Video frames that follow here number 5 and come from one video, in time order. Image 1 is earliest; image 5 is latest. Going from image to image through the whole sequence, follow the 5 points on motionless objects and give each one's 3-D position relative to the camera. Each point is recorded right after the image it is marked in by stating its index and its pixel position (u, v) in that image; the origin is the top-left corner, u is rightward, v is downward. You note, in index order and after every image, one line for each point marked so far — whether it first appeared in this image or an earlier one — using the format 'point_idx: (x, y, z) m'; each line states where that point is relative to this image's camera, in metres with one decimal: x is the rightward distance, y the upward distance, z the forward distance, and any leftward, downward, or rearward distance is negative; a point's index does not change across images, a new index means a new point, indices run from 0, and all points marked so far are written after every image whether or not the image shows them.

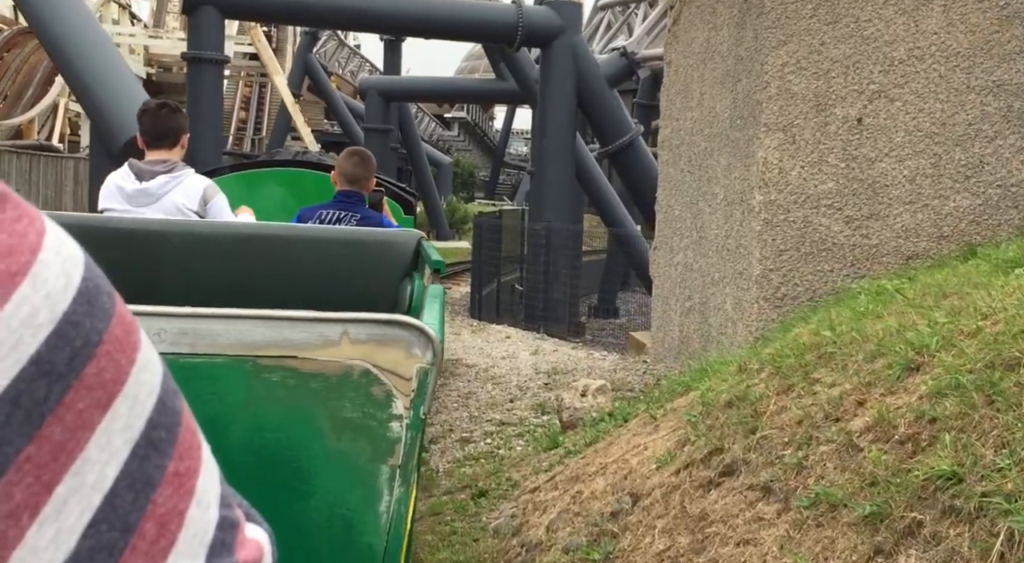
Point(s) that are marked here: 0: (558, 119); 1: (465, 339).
0: (+0.5, +1.8, +10.9) m
1: (-0.4, -0.5, +9.0) m
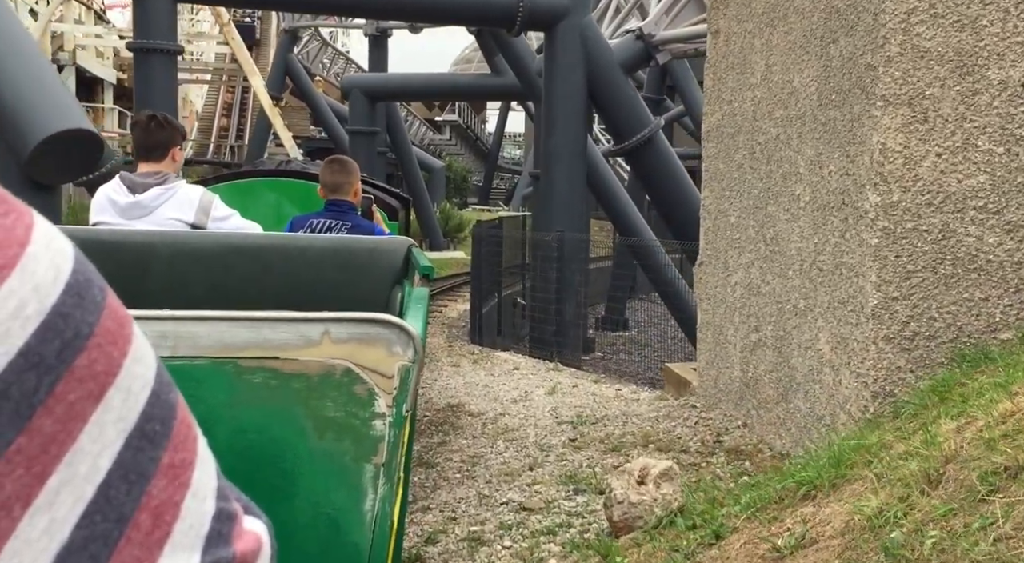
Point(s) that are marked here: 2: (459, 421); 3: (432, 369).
0: (+0.5, +1.6, +9.6) m
1: (-0.4, -0.7, +7.6) m
2: (-0.3, -0.8, +5.7) m
3: (-0.6, -0.7, +7.9) m
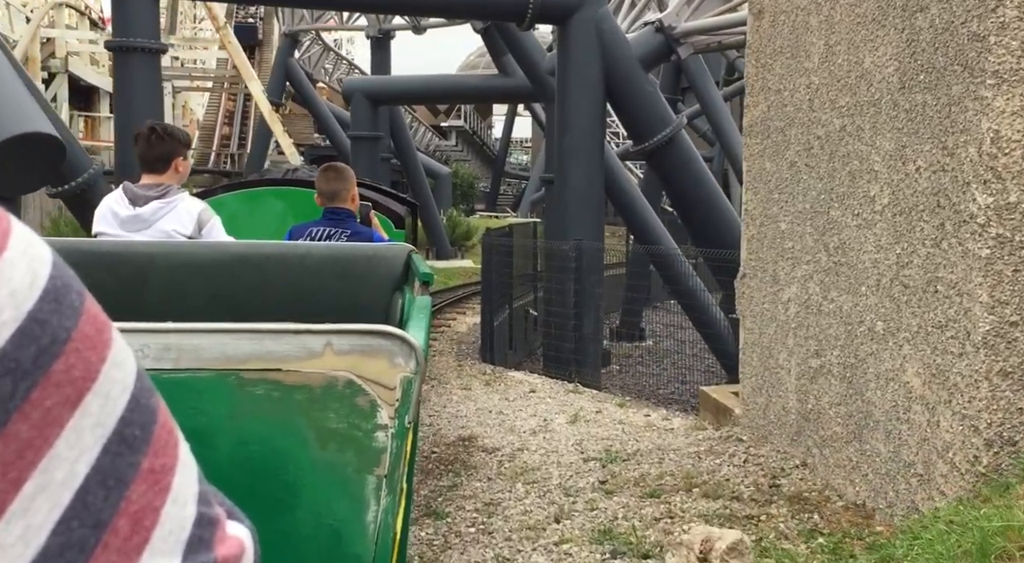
0: (+0.6, +1.5, +8.9) m
1: (-0.3, -0.8, +6.9) m
2: (-0.2, -0.9, +5.0) m
3: (-0.5, -0.8, +7.2) m
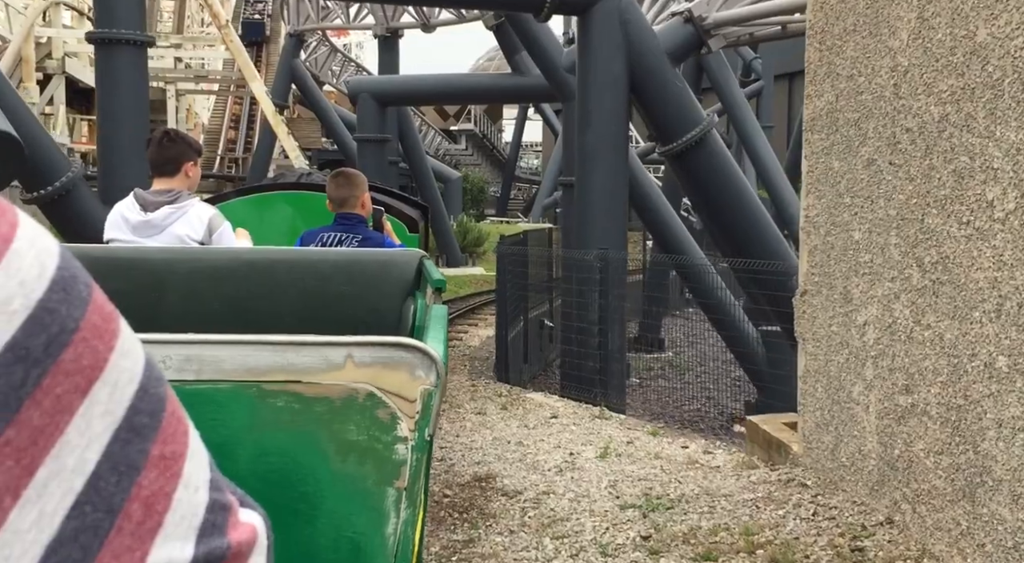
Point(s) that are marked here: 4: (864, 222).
0: (+0.8, +1.4, +8.2) m
1: (-0.1, -0.9, +6.3) m
2: (-0.1, -1.0, +4.3) m
3: (-0.4, -0.9, +6.5) m
4: (+1.3, +0.3, +3.8) m
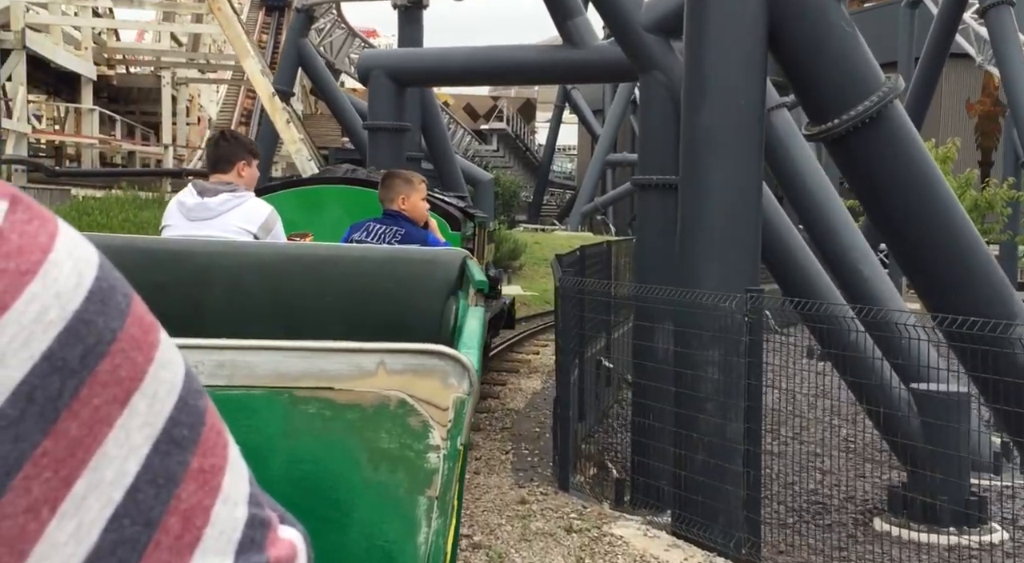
0: (+1.1, +1.1, +5.3) m
1: (+0.2, -1.1, +3.3) m
2: (+0.2, -1.2, +1.4) m
3: (-0.1, -1.2, +3.6) m
4: (+1.6, 0.0, +0.8) m
